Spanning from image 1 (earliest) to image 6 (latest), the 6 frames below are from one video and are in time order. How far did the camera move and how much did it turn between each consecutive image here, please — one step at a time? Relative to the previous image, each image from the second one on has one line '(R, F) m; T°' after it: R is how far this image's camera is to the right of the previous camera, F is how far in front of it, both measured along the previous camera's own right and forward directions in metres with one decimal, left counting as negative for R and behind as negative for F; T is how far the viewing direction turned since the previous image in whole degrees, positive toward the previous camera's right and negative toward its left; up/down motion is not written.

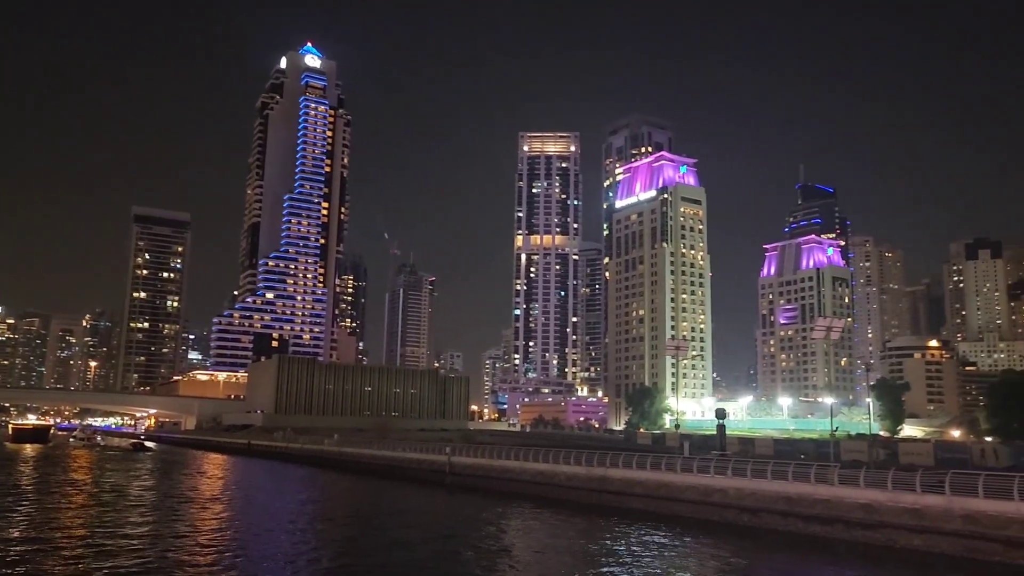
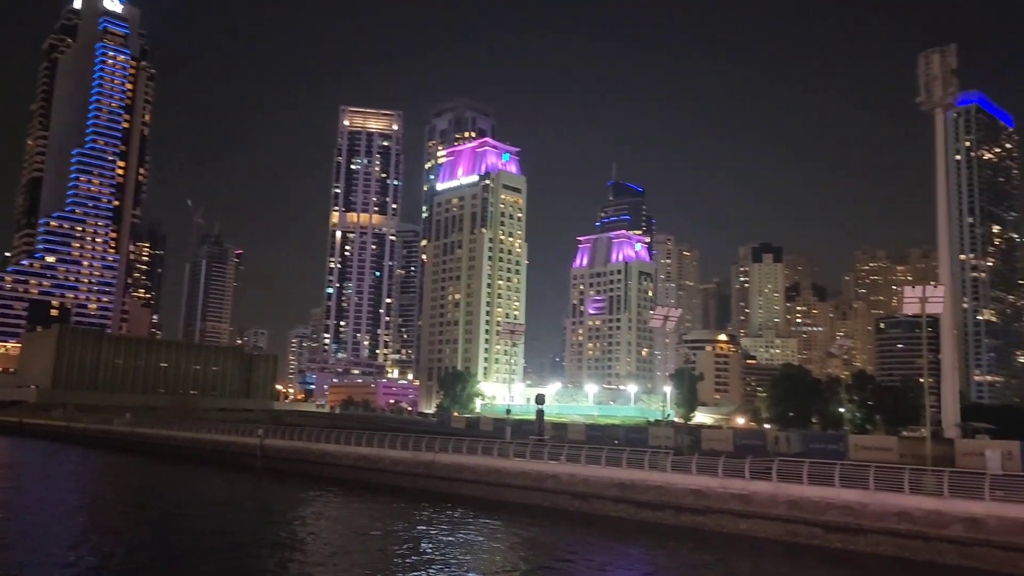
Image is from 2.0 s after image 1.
(-0.8, +1.4) m; +13°
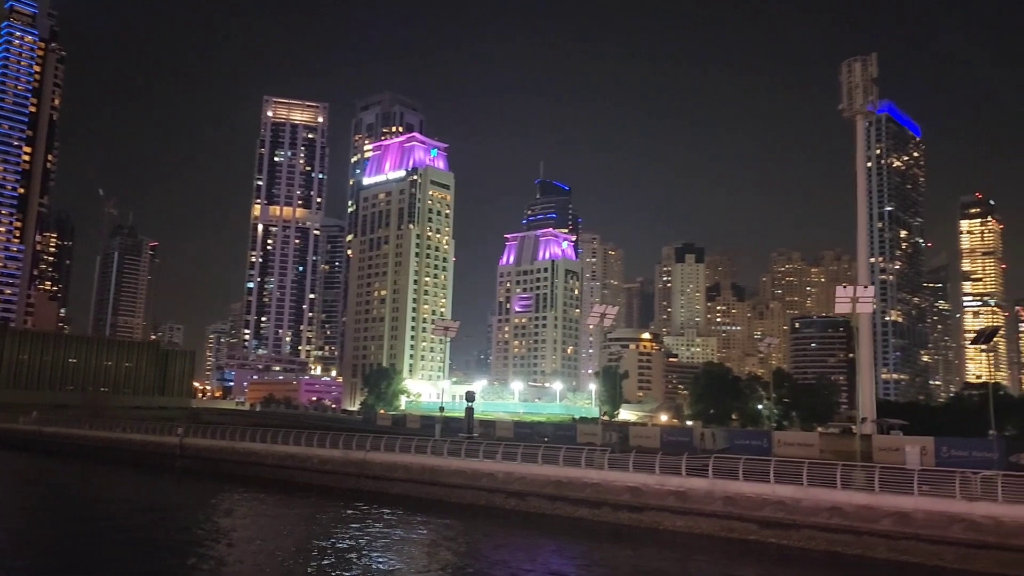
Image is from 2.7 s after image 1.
(-0.4, +0.4) m; +5°
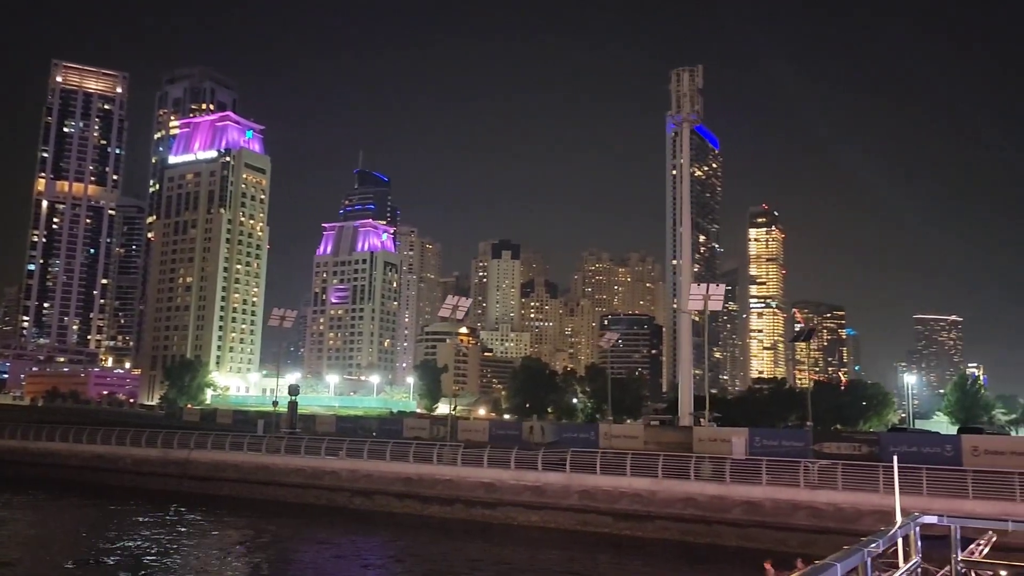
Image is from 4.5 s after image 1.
(-1.2, +0.9) m; +13°
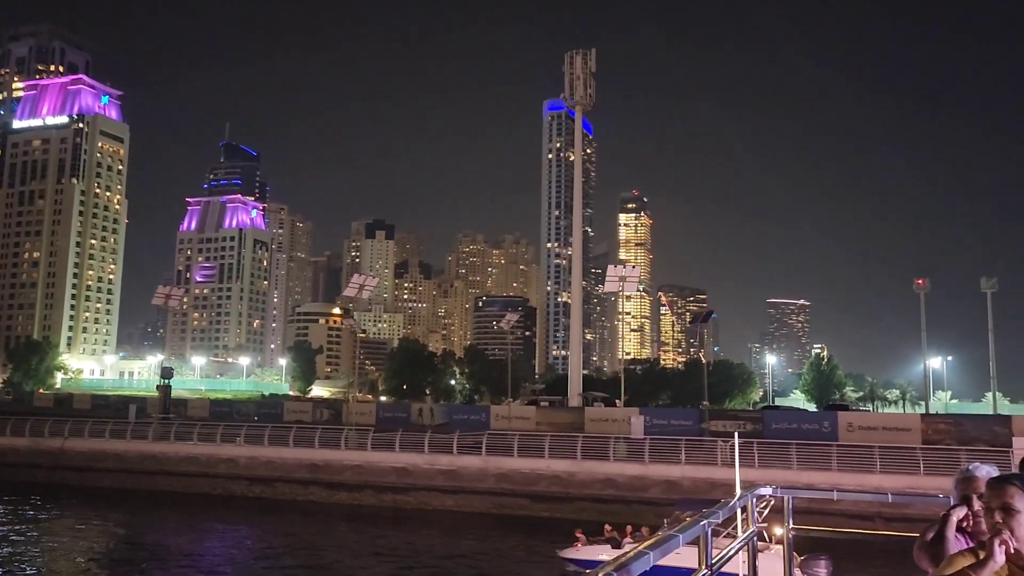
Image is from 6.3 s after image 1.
(-1.2, +0.7) m; +9°
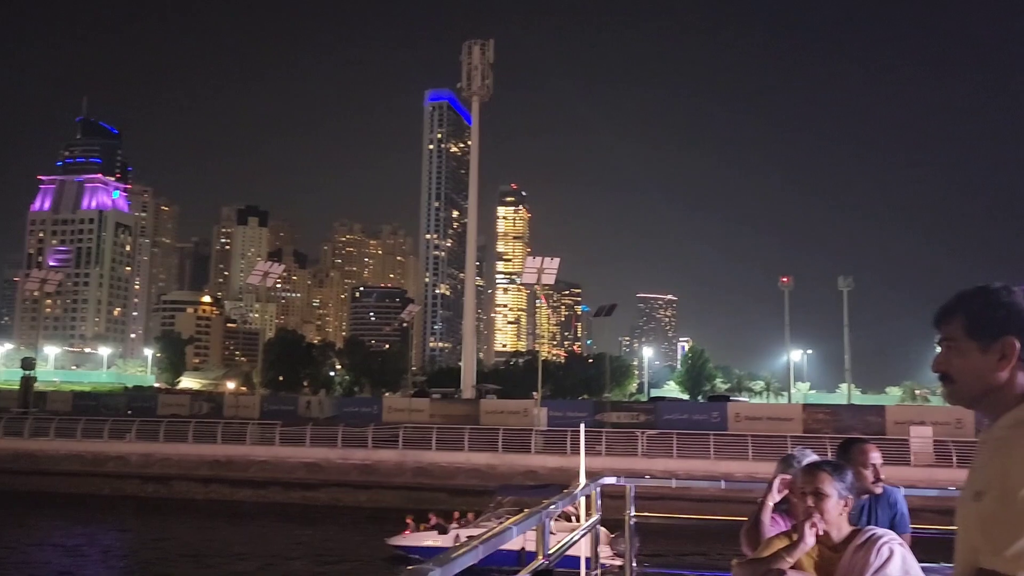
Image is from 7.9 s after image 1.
(-1.2, +0.4) m; +9°
